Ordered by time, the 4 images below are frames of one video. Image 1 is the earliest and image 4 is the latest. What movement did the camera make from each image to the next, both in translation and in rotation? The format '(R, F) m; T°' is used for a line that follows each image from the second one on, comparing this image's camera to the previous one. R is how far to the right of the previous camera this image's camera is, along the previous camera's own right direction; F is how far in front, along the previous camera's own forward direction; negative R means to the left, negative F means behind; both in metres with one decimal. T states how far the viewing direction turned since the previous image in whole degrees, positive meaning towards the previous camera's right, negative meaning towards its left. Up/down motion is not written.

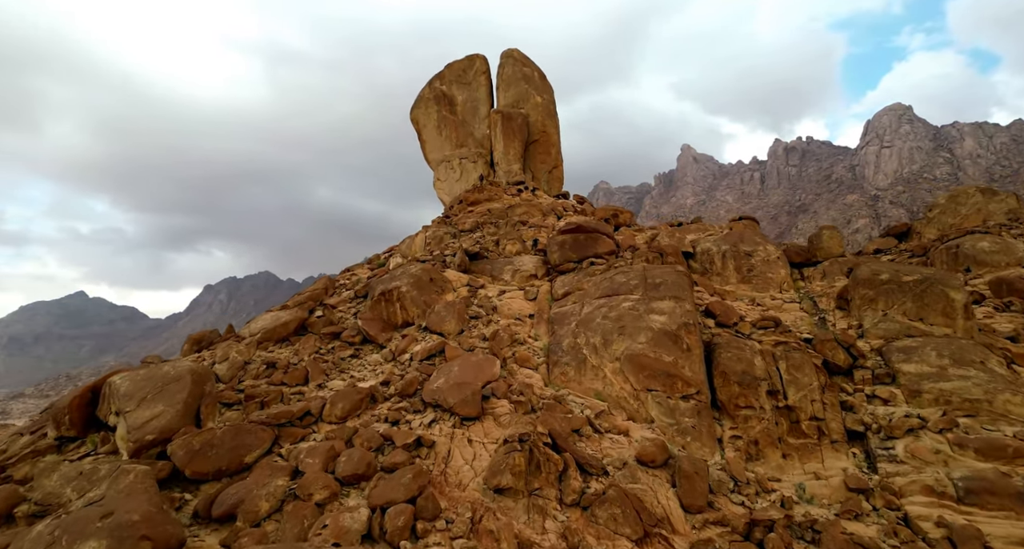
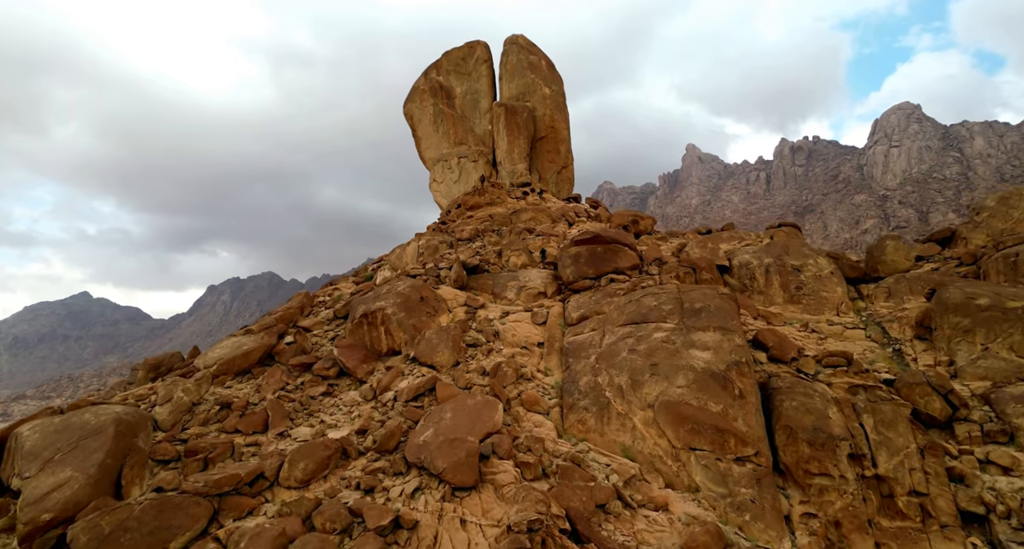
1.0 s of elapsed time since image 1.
(0.0, +2.0) m; 0°
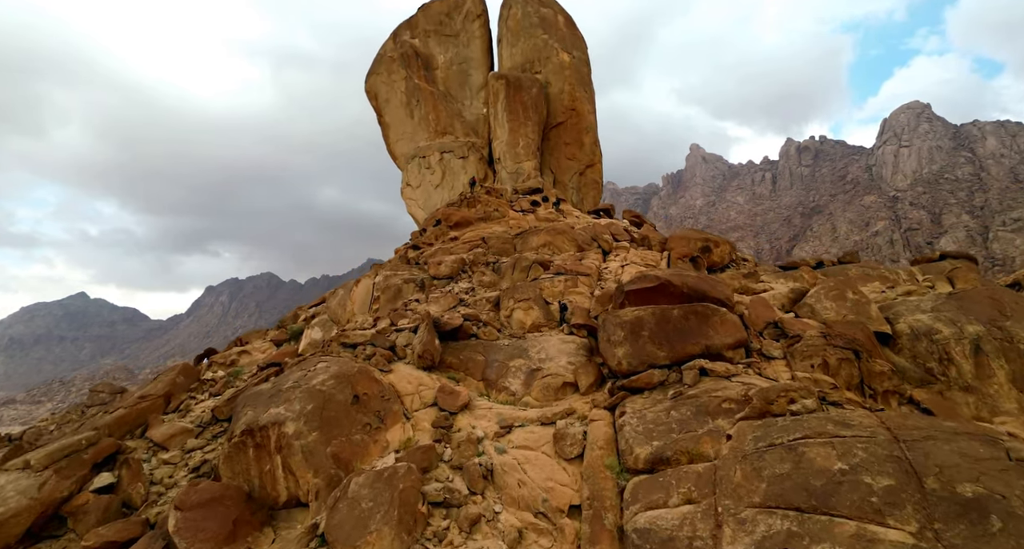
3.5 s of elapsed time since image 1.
(-0.1, +5.0) m; 0°
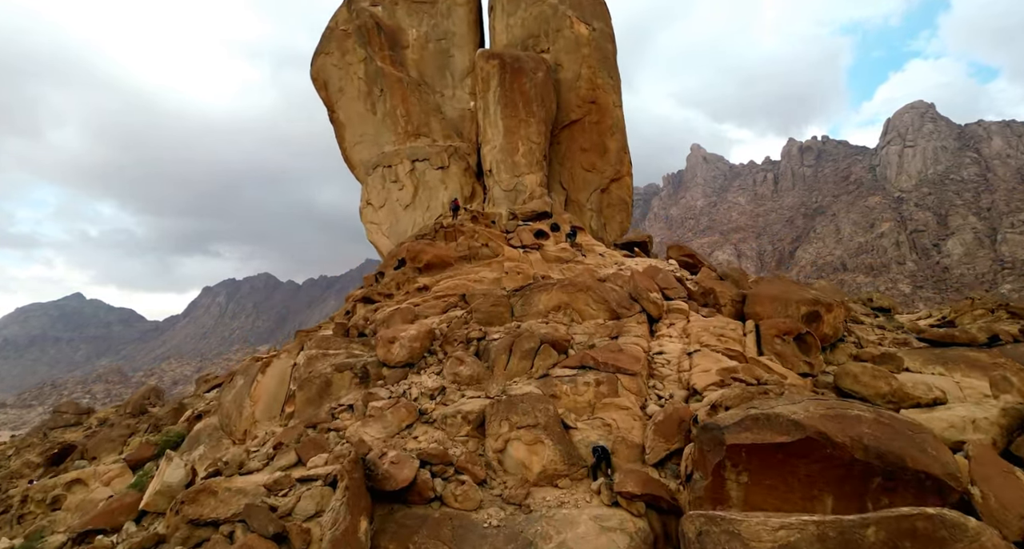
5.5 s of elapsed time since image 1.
(0.0, +3.4) m; 0°
